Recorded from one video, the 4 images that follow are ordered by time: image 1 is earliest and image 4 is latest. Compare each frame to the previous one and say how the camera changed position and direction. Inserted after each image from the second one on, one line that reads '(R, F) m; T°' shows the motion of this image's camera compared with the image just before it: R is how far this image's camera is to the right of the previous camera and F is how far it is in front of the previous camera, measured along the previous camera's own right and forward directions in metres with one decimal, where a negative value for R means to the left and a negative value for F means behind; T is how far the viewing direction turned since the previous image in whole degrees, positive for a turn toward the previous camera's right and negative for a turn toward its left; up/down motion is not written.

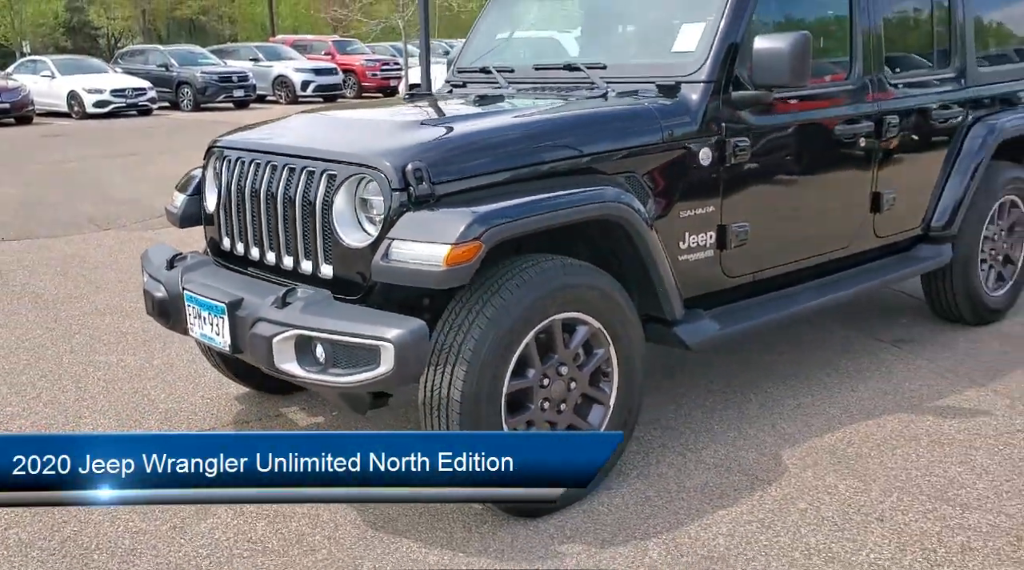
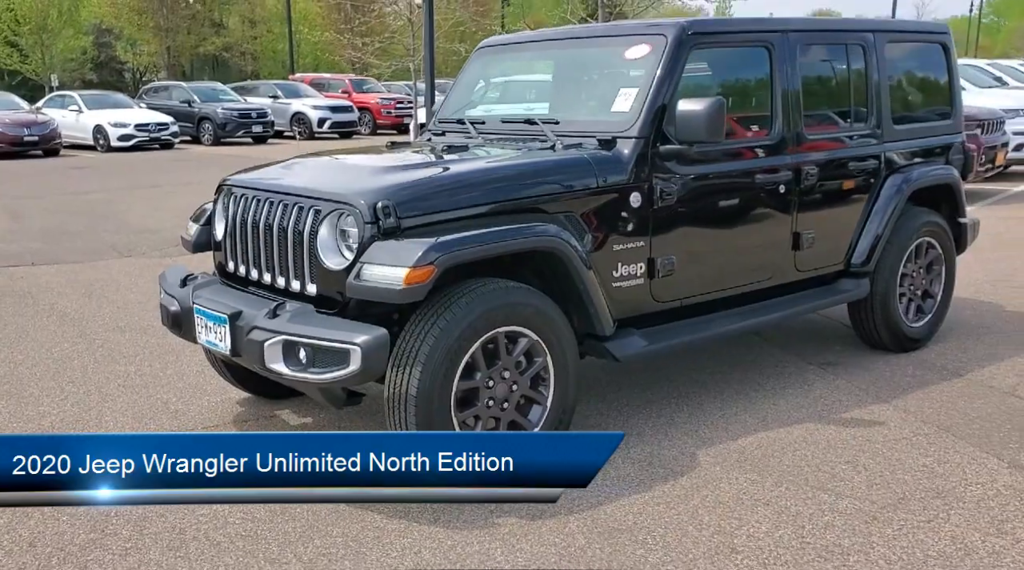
(+0.3, -0.6) m; -1°
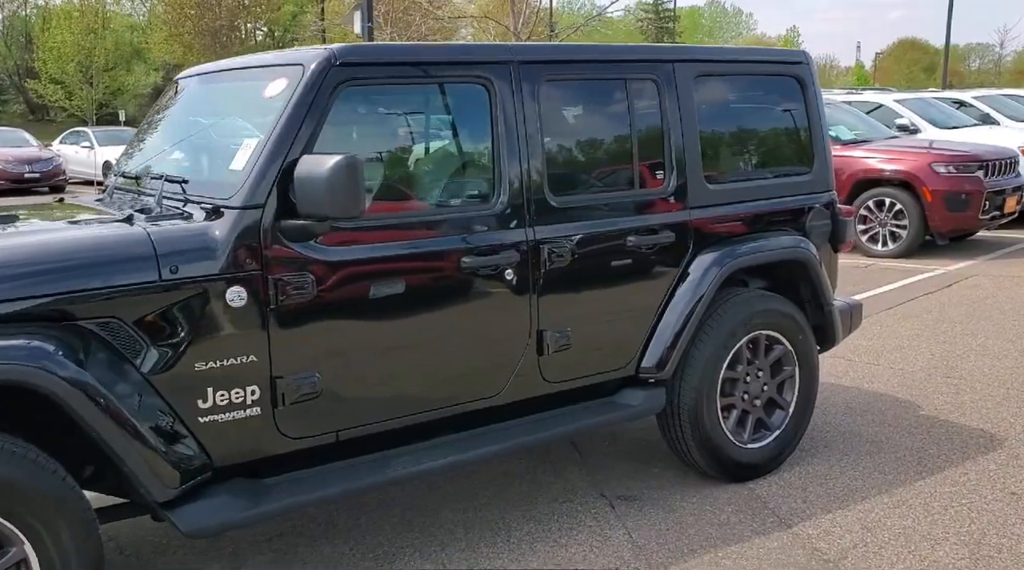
(+1.7, +1.3) m; -5°
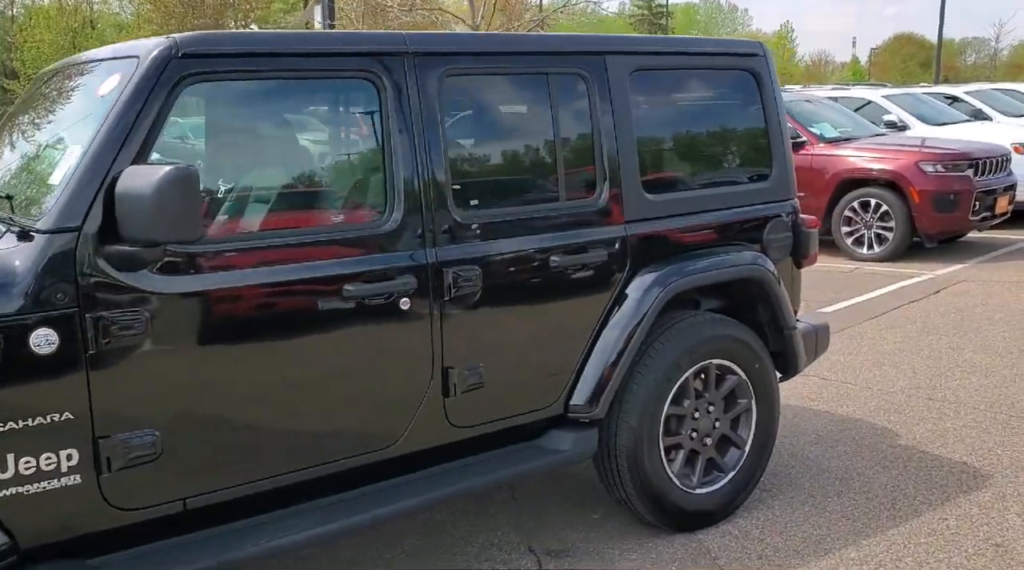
(+0.3, +0.5) m; 0°
